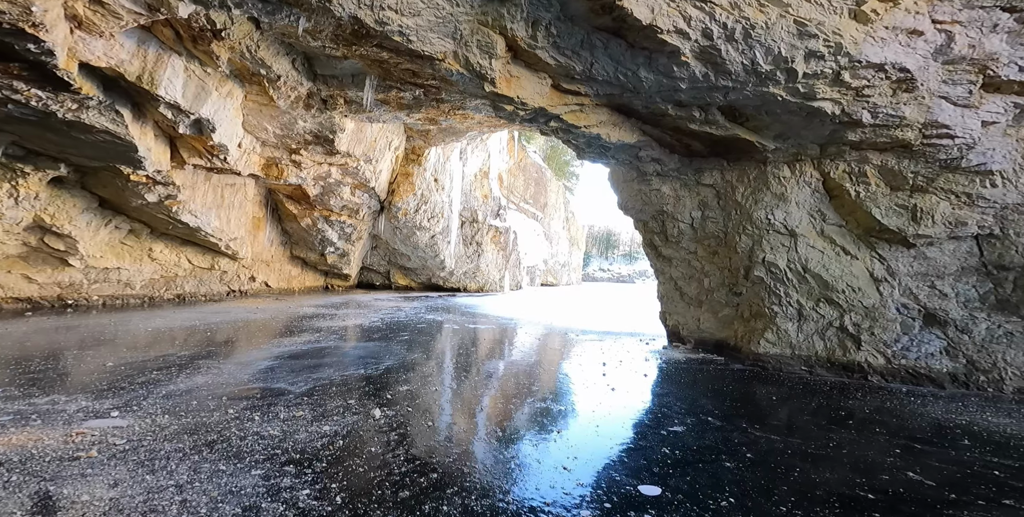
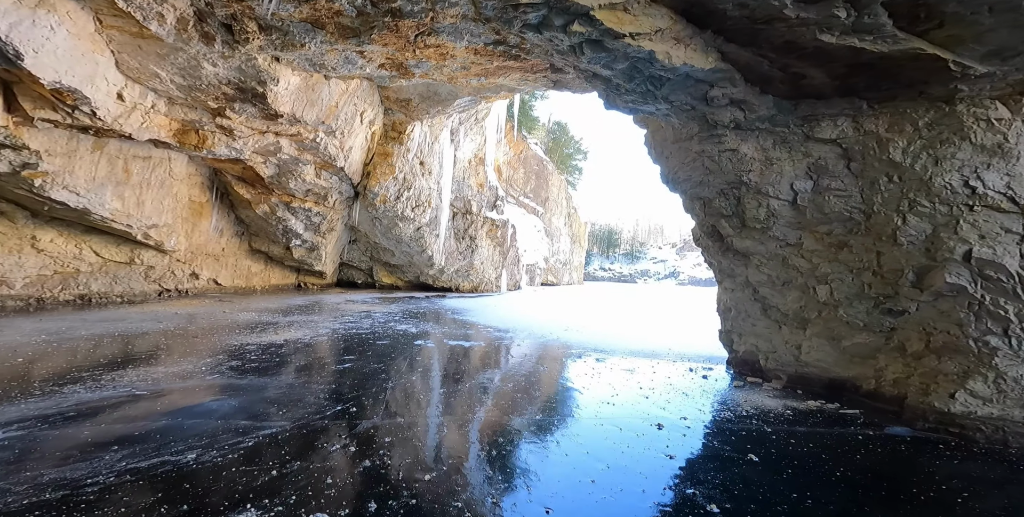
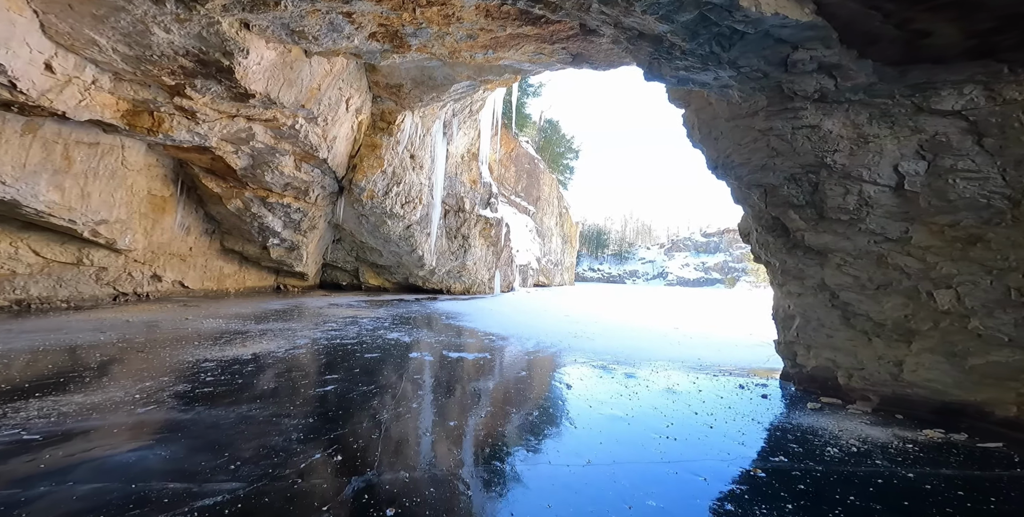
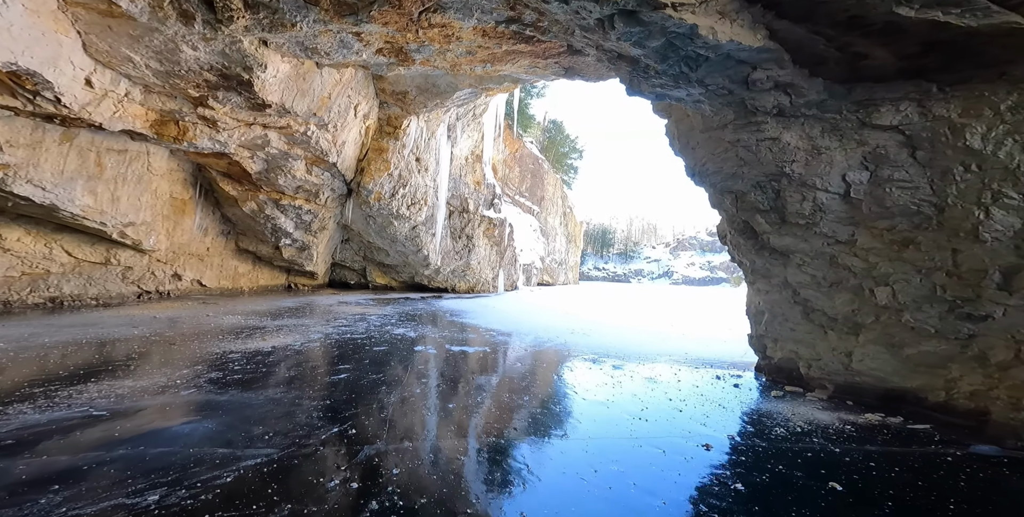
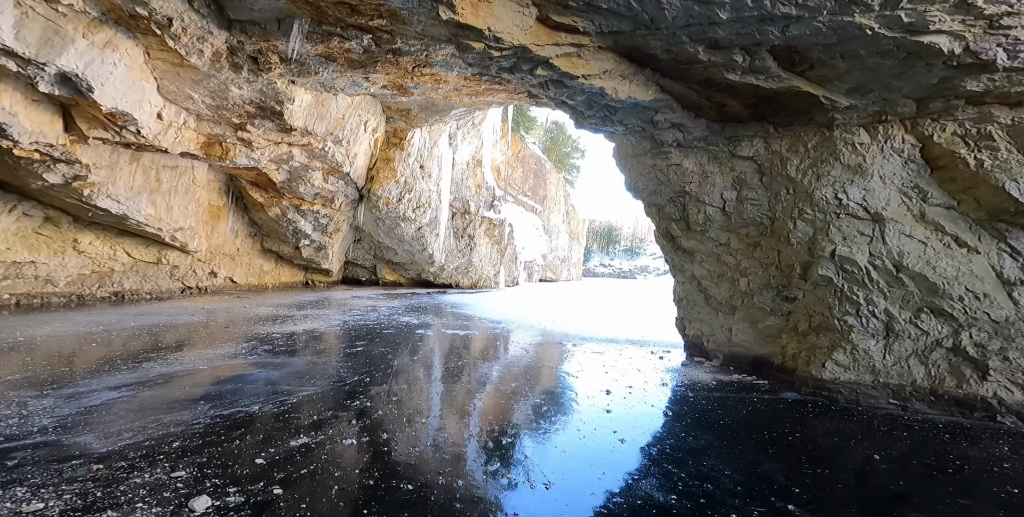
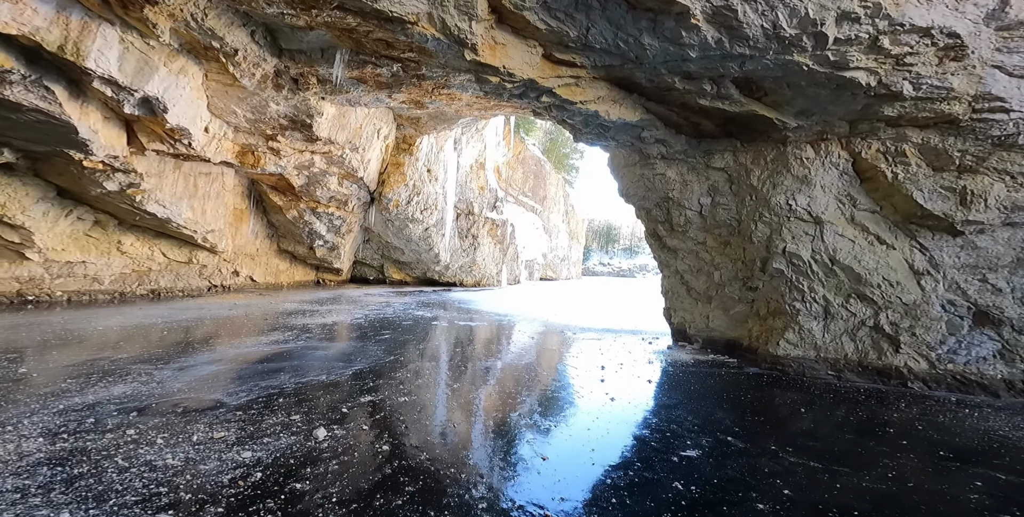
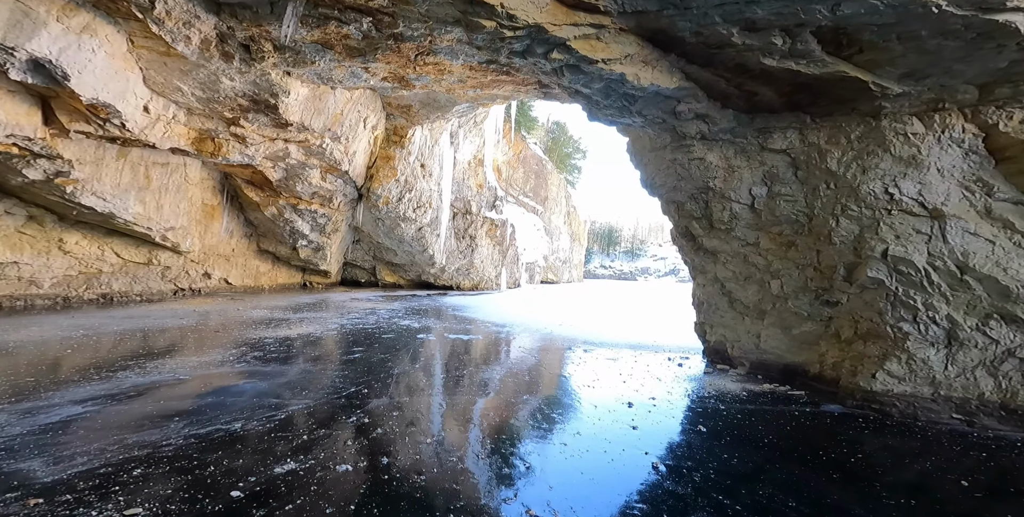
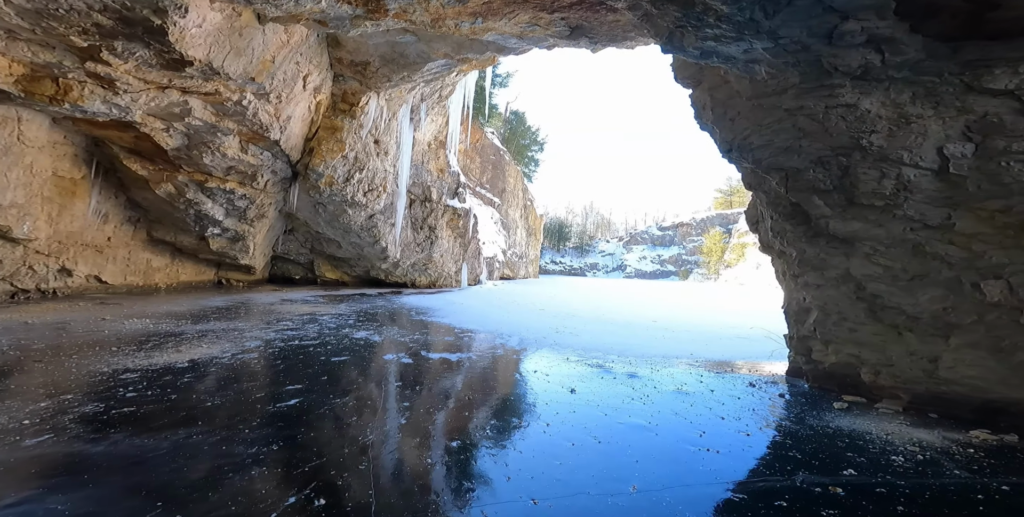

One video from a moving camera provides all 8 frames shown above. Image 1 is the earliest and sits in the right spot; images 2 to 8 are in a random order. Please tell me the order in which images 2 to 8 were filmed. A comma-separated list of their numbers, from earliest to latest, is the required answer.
6, 5, 7, 2, 4, 3, 8
